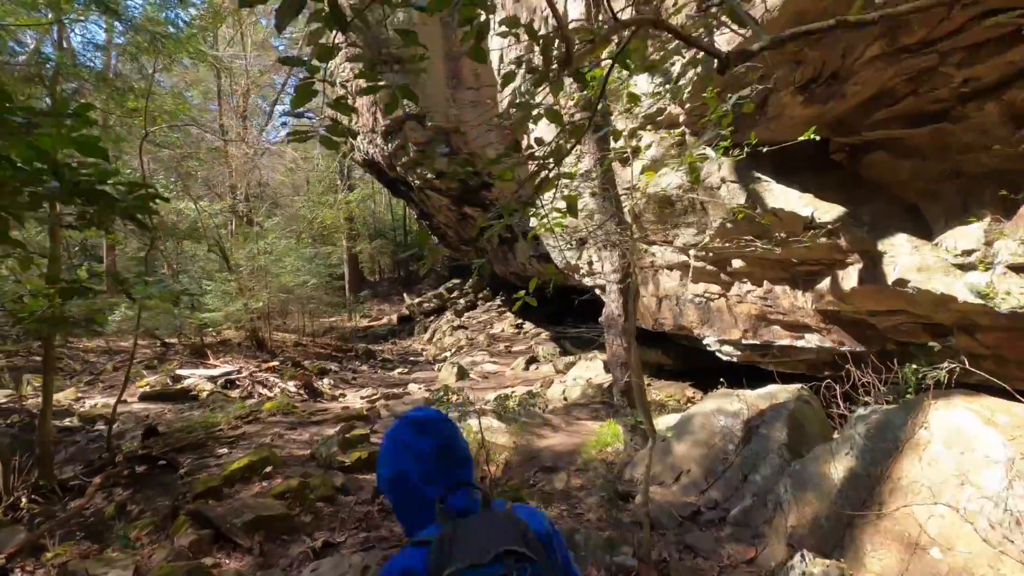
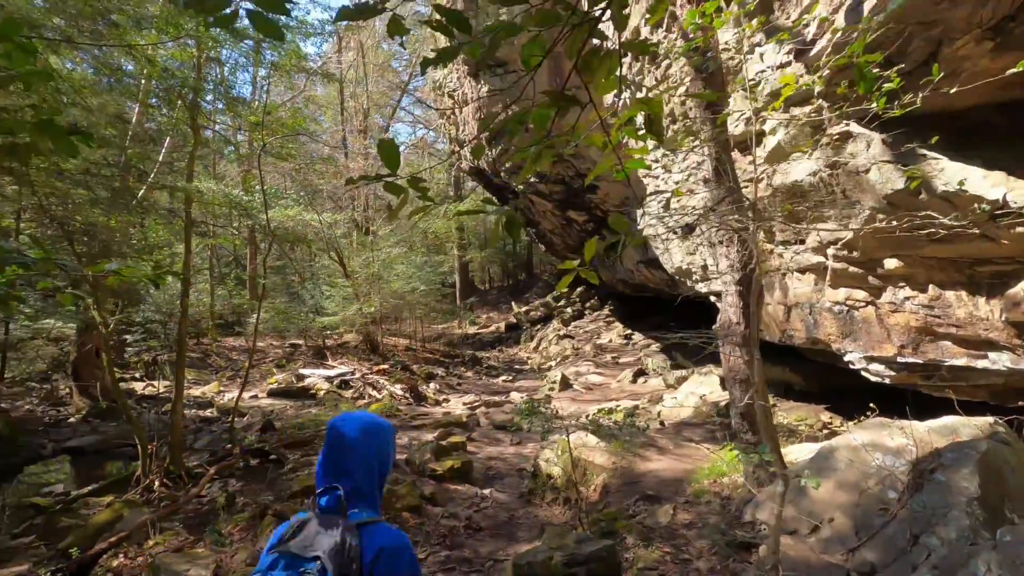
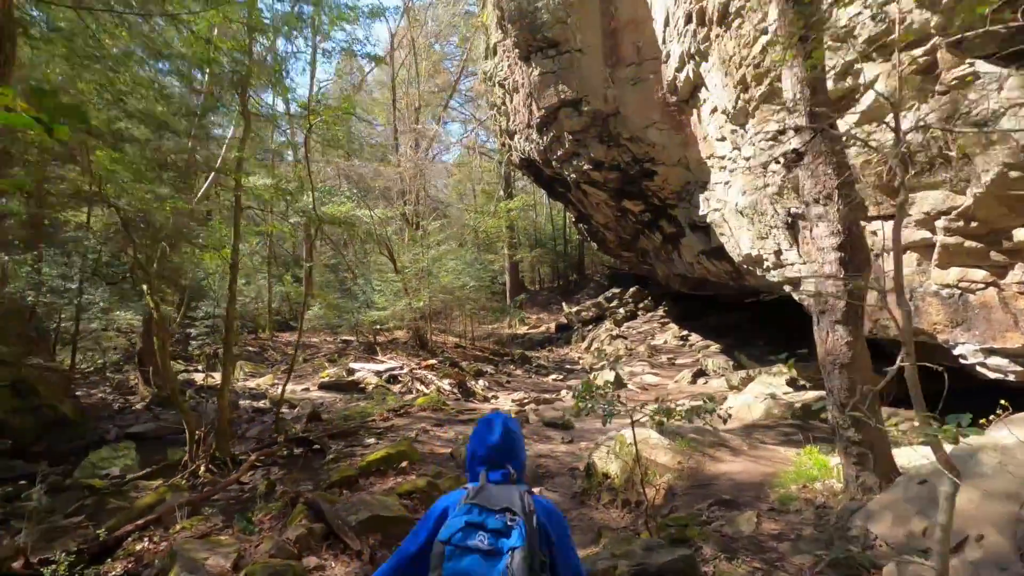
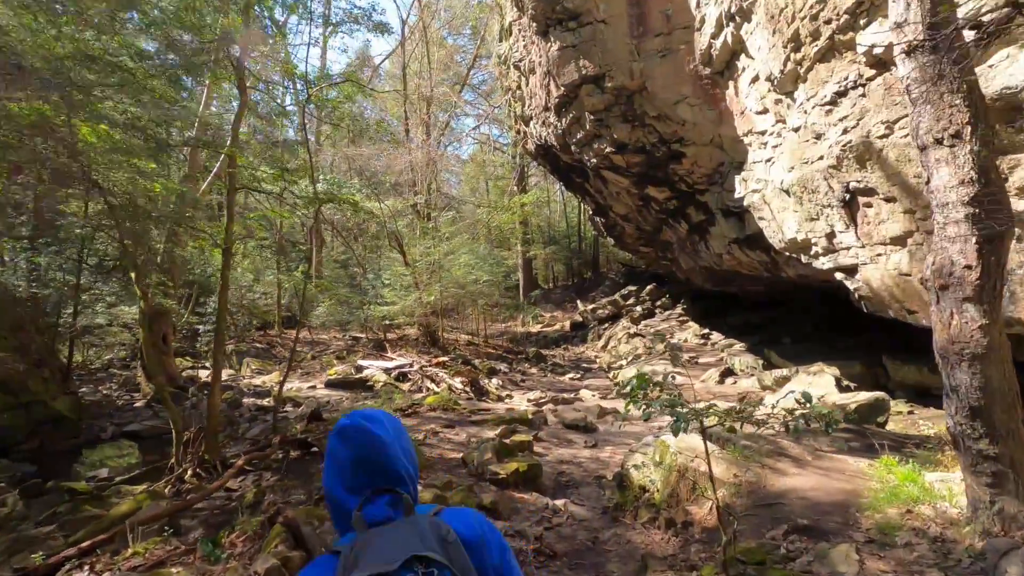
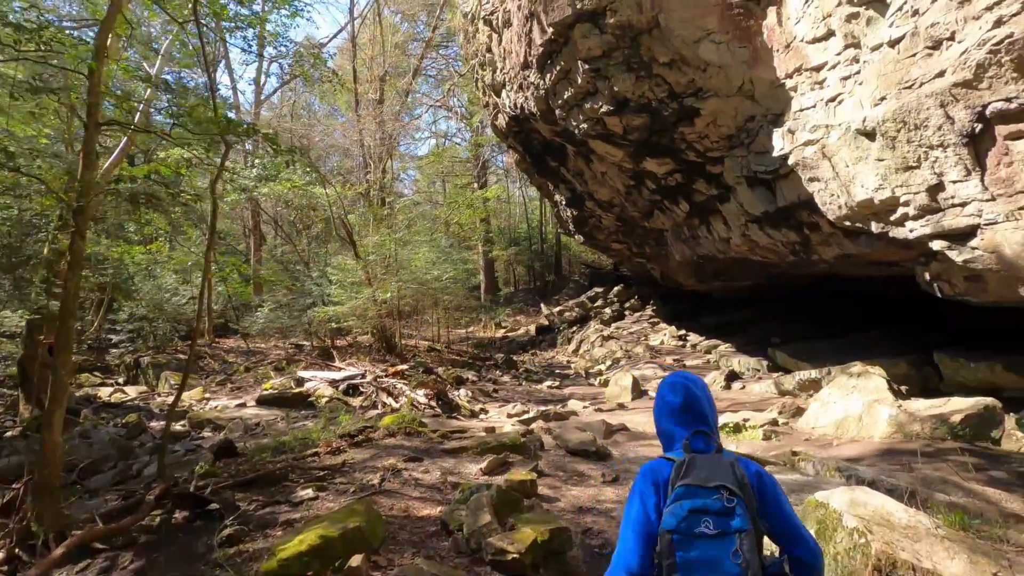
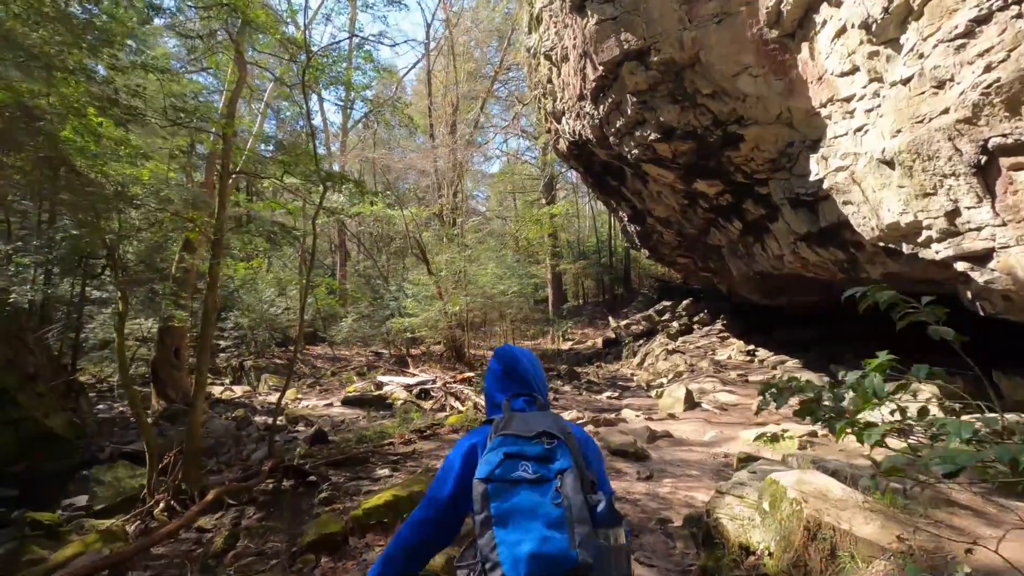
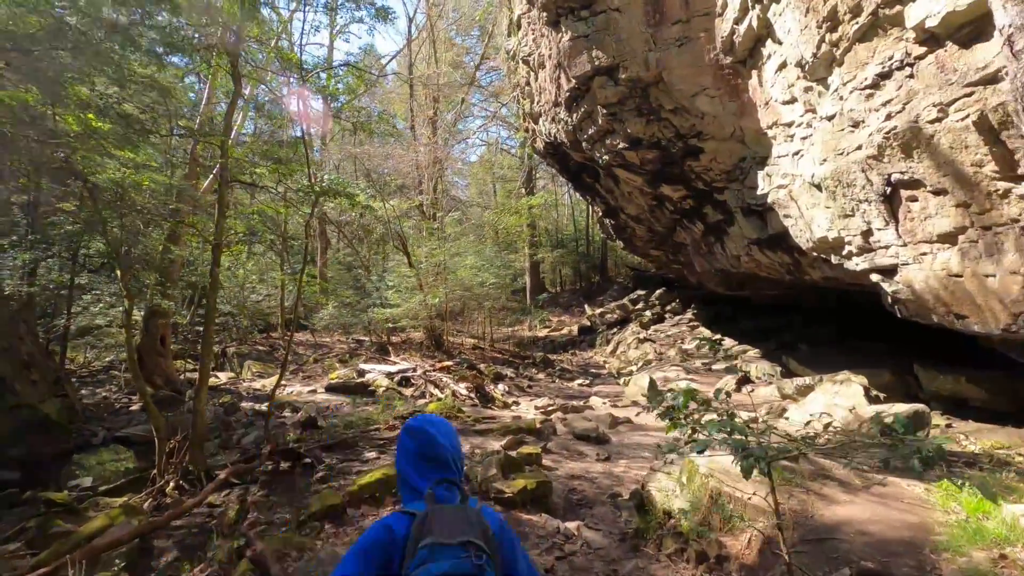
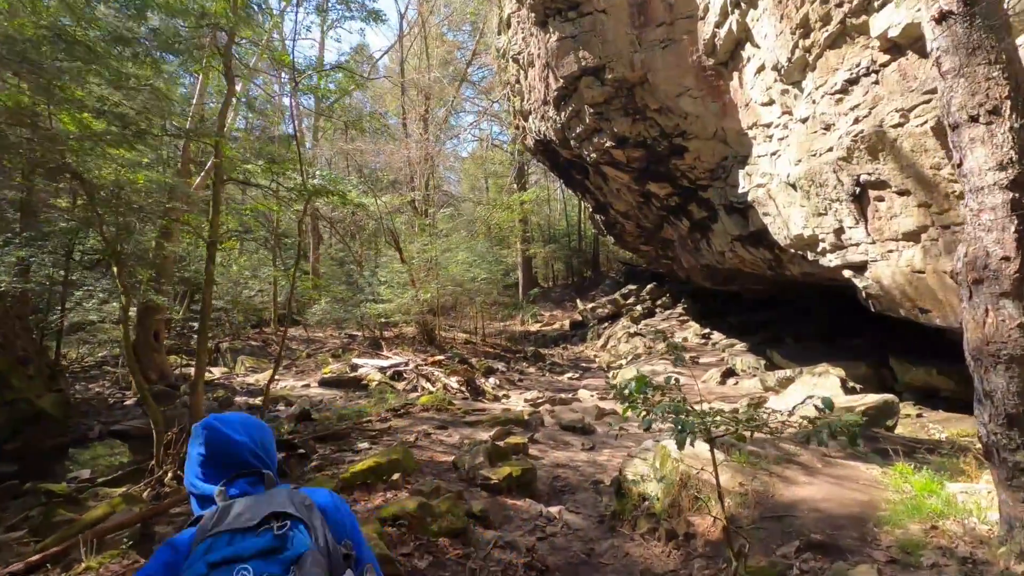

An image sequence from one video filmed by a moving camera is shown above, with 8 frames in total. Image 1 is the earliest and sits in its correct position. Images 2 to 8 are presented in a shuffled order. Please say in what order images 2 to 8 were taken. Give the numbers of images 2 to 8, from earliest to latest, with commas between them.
2, 3, 4, 8, 7, 6, 5
